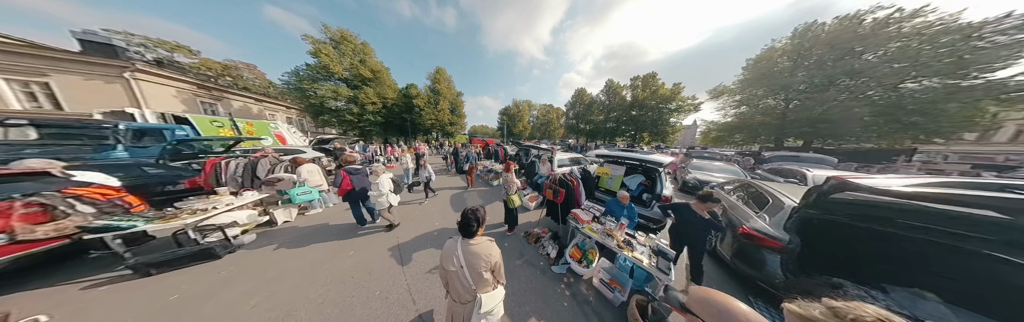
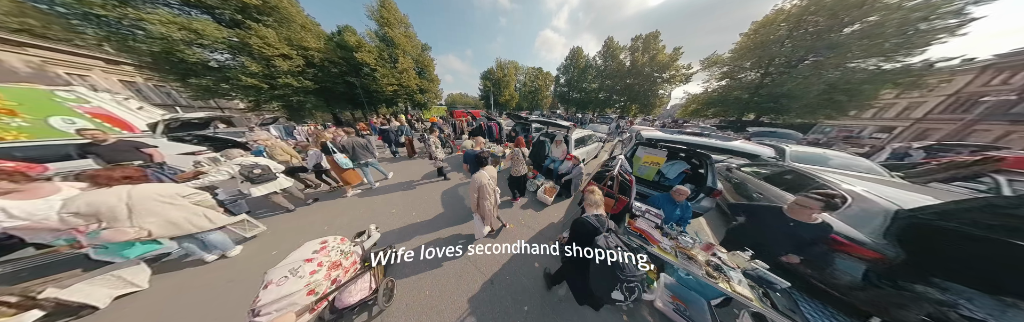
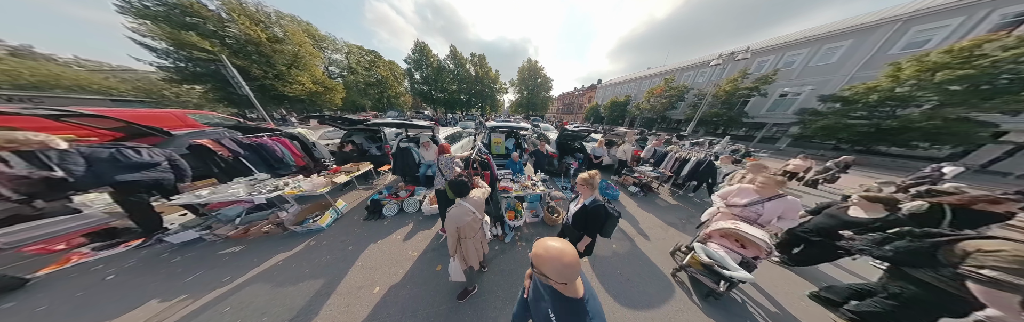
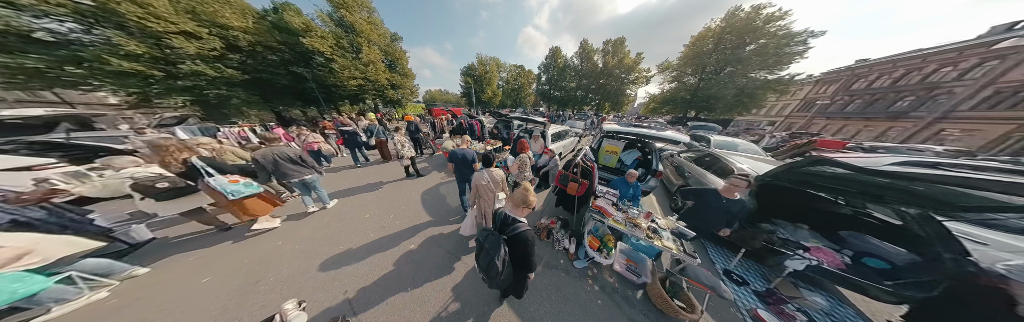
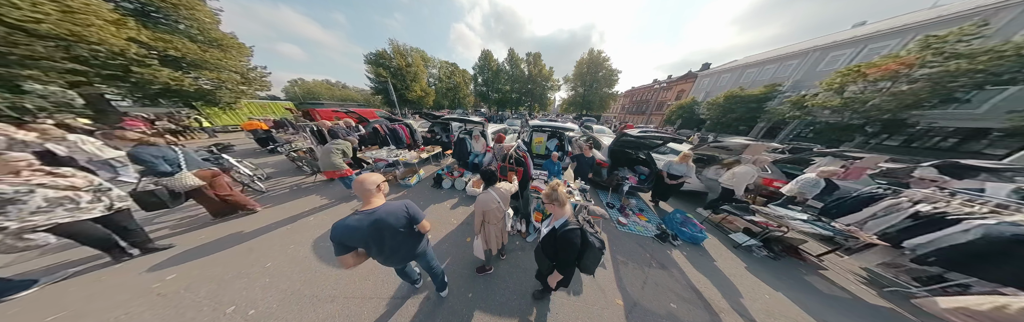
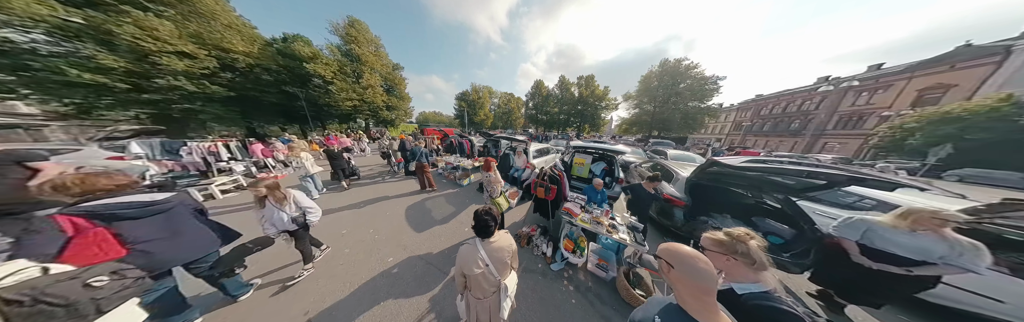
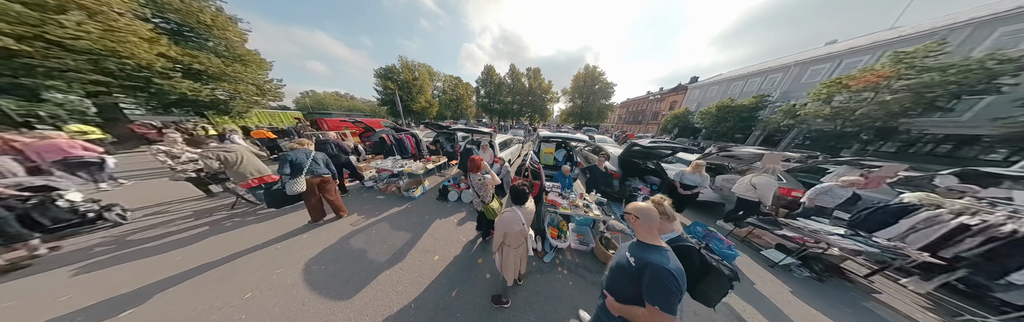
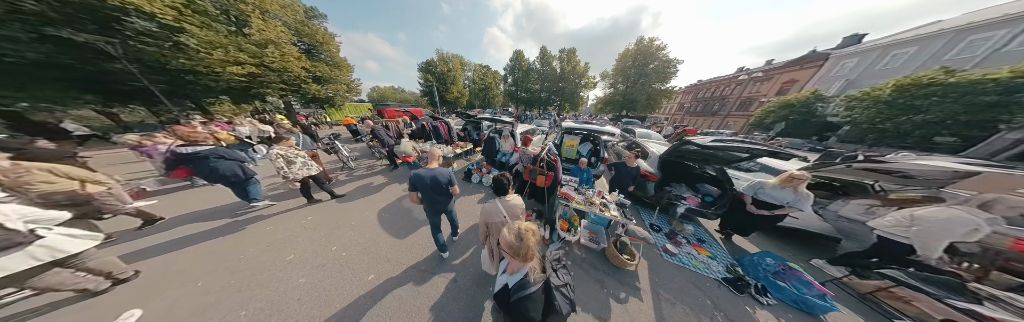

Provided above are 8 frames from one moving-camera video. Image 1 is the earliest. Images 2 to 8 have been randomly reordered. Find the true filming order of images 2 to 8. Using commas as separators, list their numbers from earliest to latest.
6, 7, 3, 5, 8, 4, 2
